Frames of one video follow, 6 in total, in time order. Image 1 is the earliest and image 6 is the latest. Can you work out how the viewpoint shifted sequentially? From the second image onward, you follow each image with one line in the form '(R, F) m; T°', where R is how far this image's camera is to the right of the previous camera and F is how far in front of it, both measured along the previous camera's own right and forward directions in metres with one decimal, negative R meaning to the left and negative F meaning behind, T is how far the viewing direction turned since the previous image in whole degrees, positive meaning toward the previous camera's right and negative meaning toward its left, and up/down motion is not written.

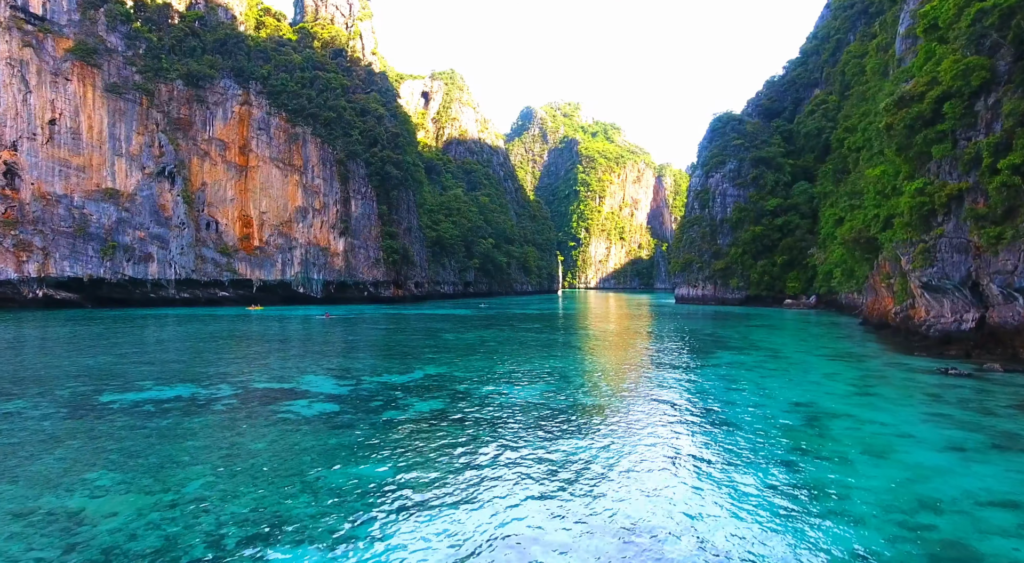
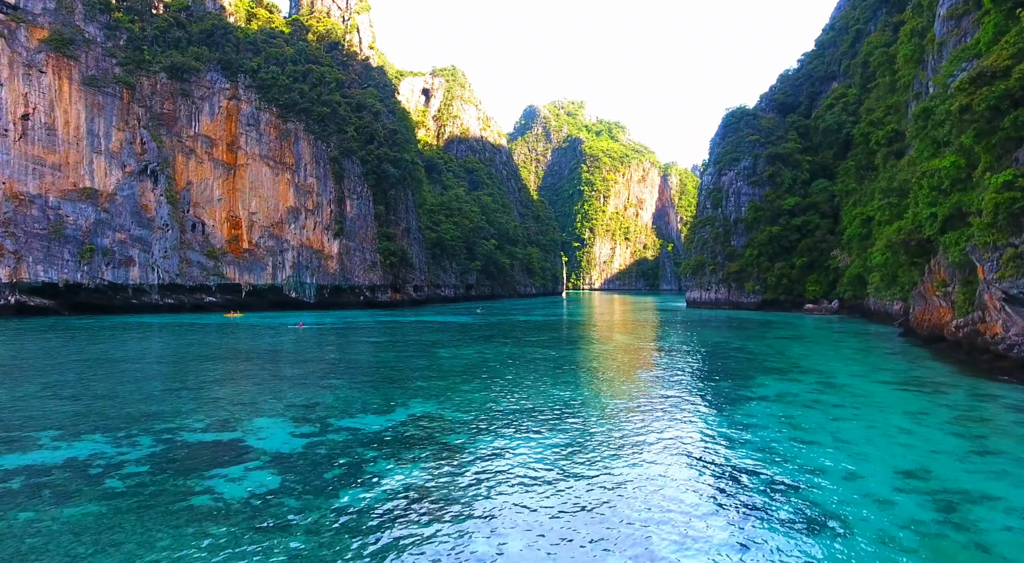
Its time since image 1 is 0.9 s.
(0.0, +2.2) m; 0°
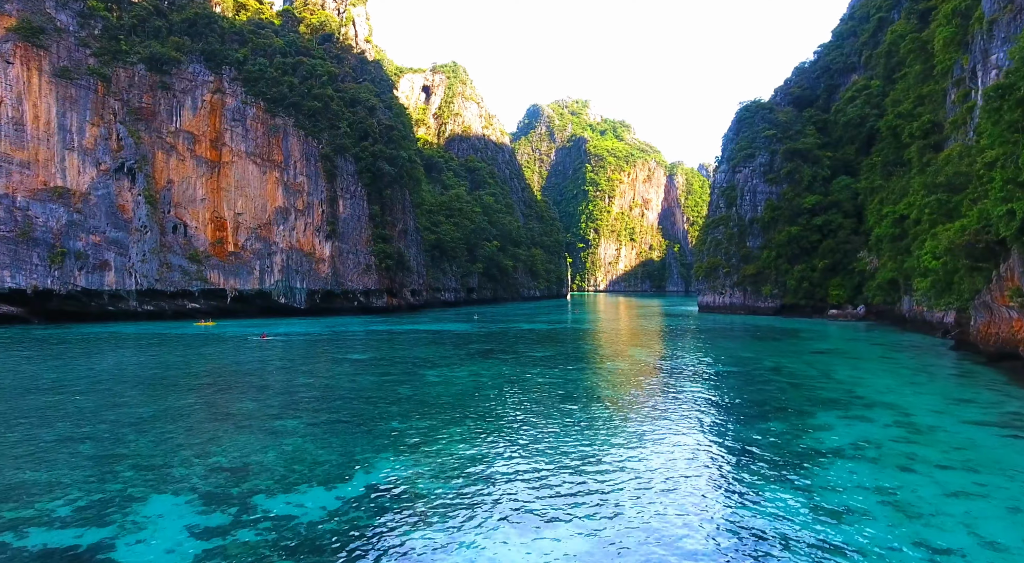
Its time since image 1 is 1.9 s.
(+0.1, +2.4) m; 0°
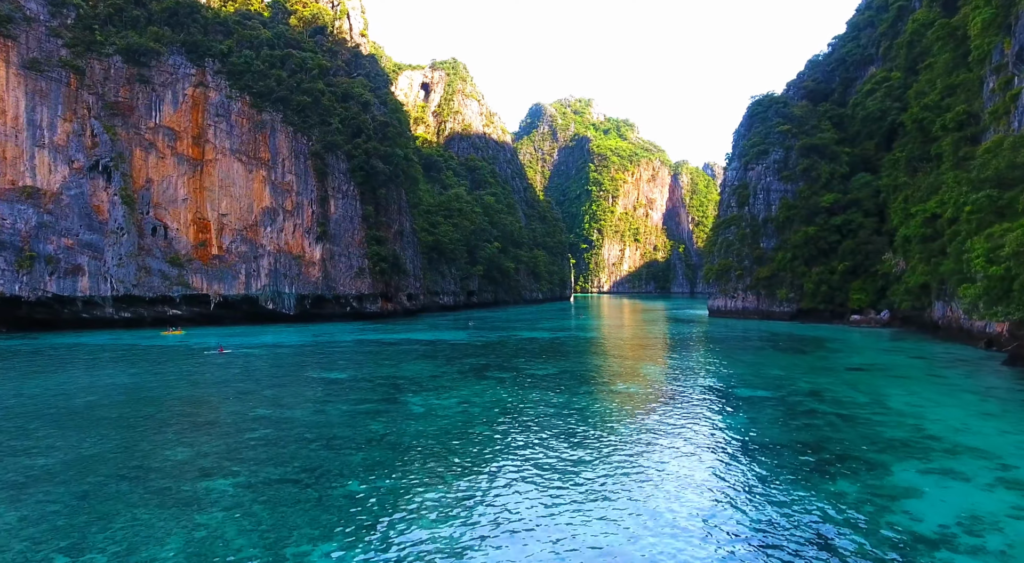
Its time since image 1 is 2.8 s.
(+0.1, +2.1) m; 0°
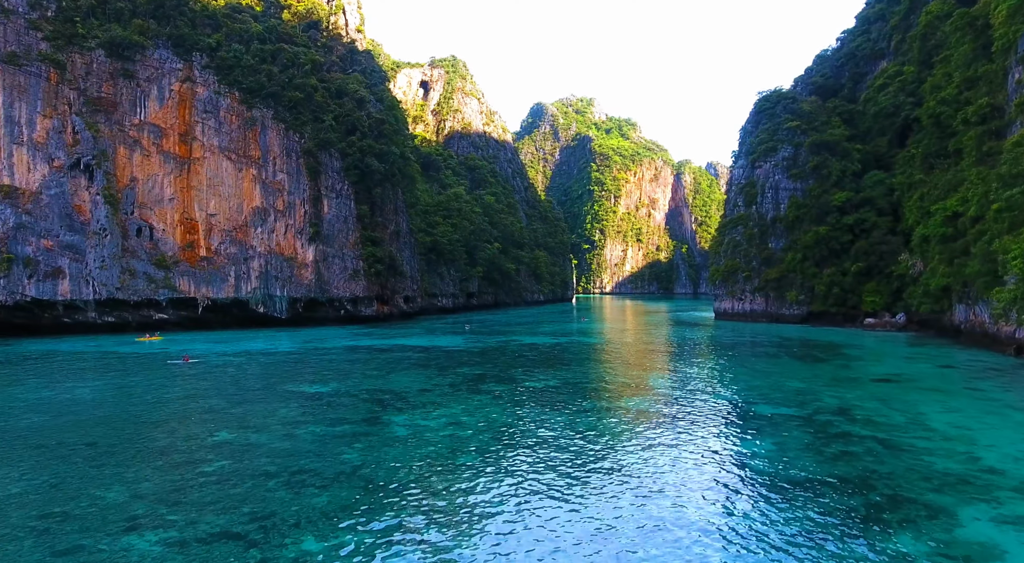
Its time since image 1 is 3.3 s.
(+0.1, +1.3) m; 0°
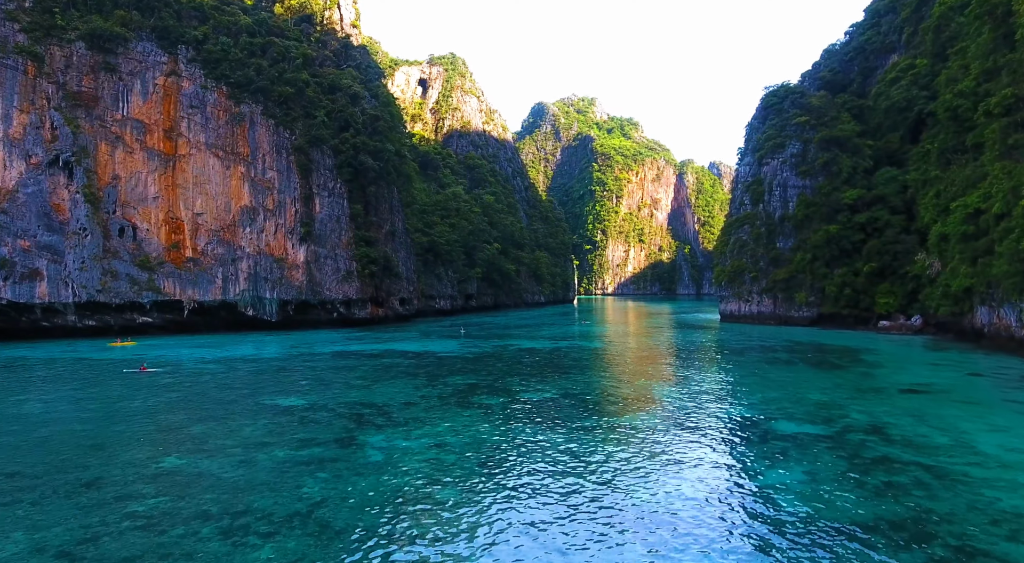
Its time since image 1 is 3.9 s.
(+0.2, +1.3) m; 0°
